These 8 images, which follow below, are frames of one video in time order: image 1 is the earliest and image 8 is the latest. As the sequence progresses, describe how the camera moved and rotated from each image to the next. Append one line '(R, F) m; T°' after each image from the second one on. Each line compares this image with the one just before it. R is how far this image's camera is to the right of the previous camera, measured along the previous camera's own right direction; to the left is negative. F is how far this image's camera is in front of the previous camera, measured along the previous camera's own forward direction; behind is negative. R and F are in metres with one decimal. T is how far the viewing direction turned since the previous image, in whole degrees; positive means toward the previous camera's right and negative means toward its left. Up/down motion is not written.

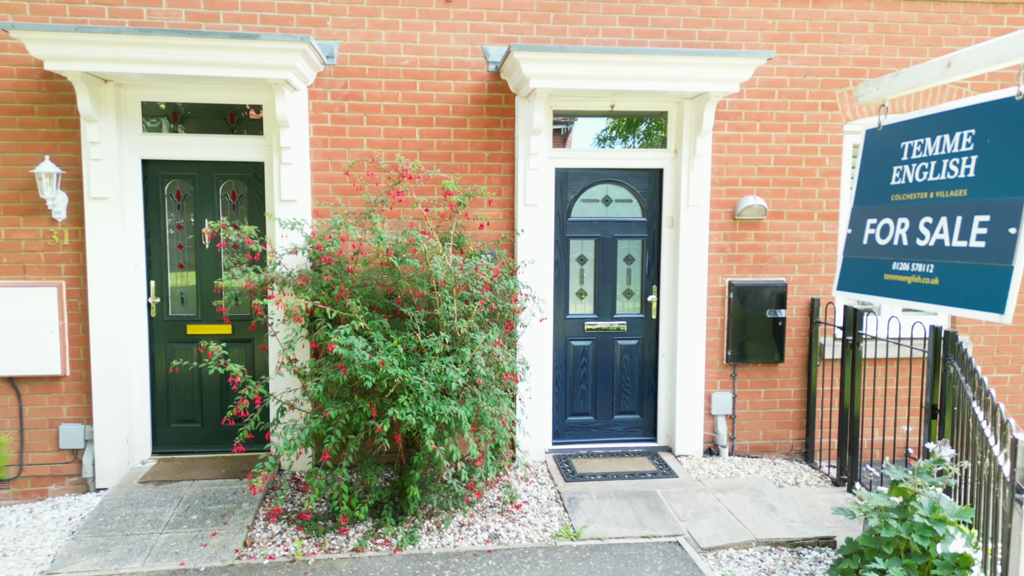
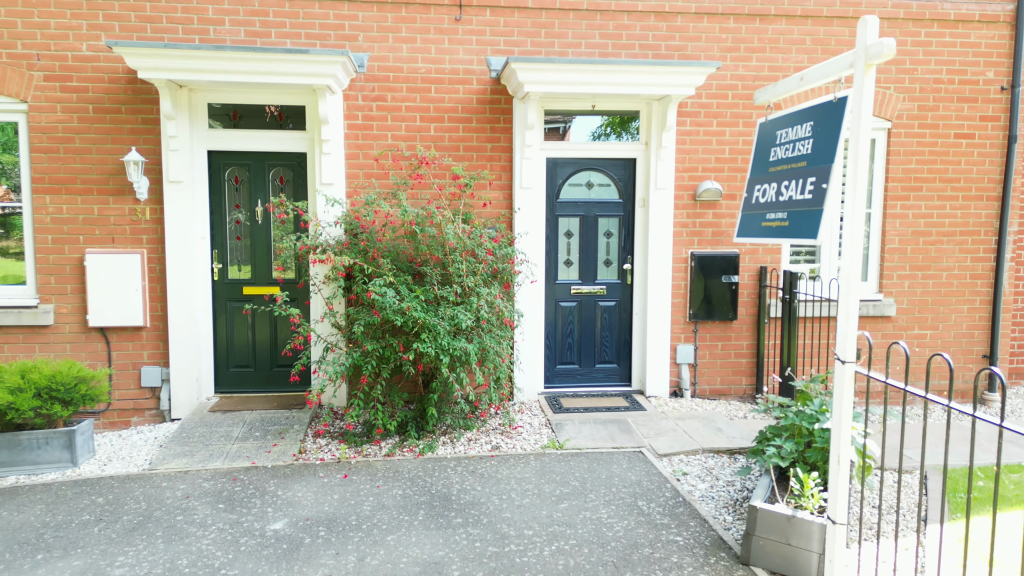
(0.0, -0.9) m; 0°
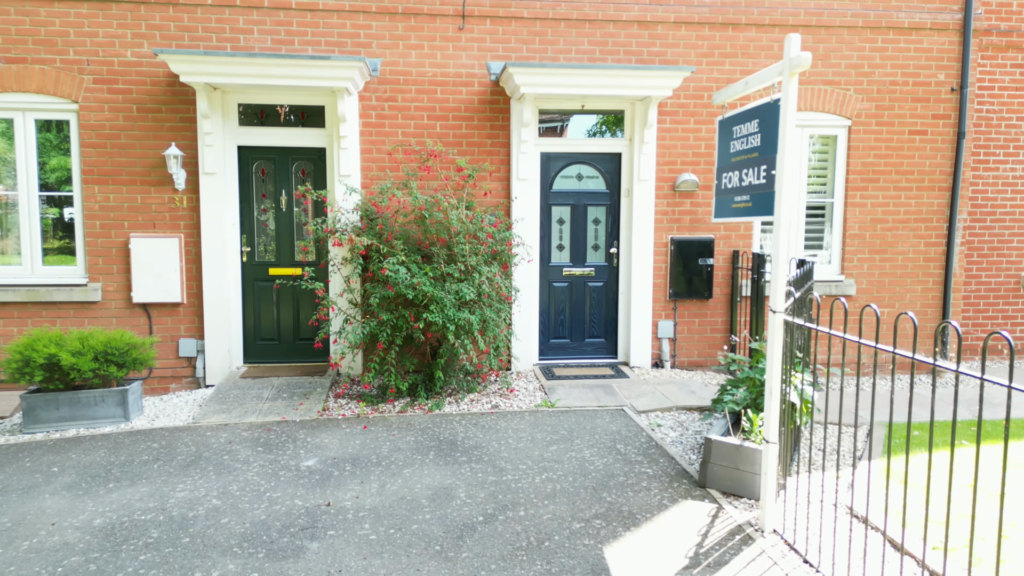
(0.0, -0.6) m; 0°
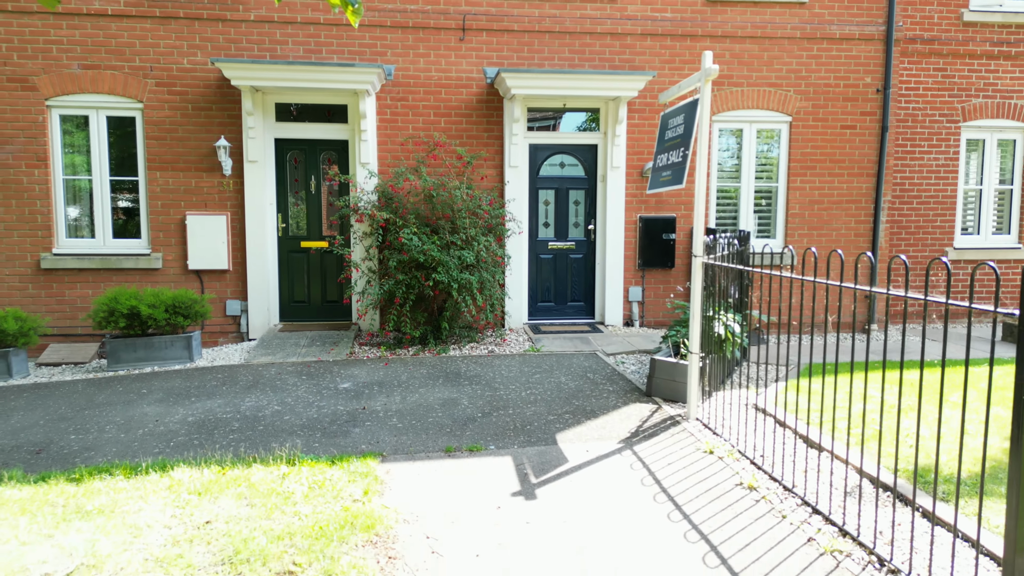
(0.0, -1.1) m; 0°
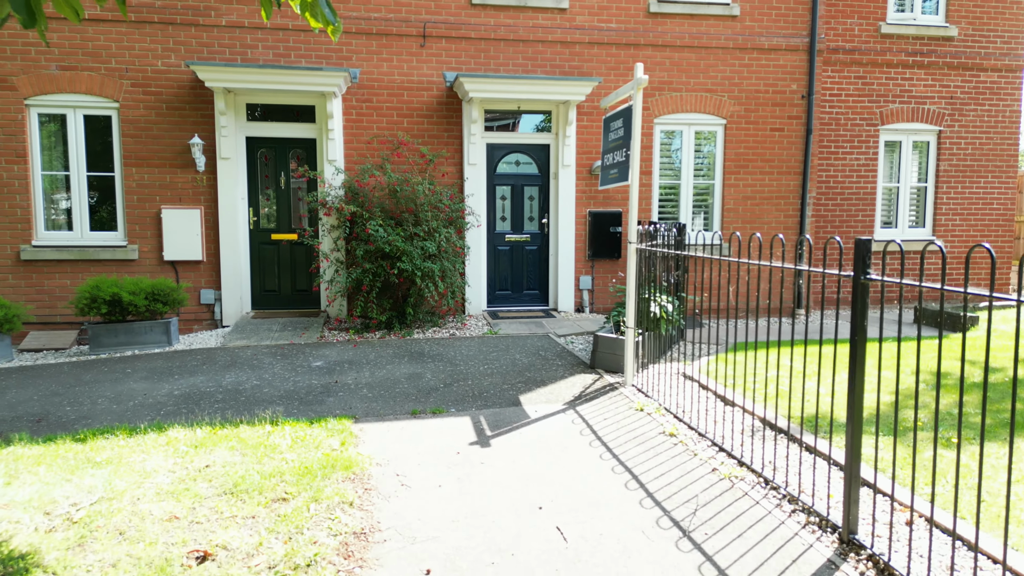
(0.0, -0.6) m; +3°
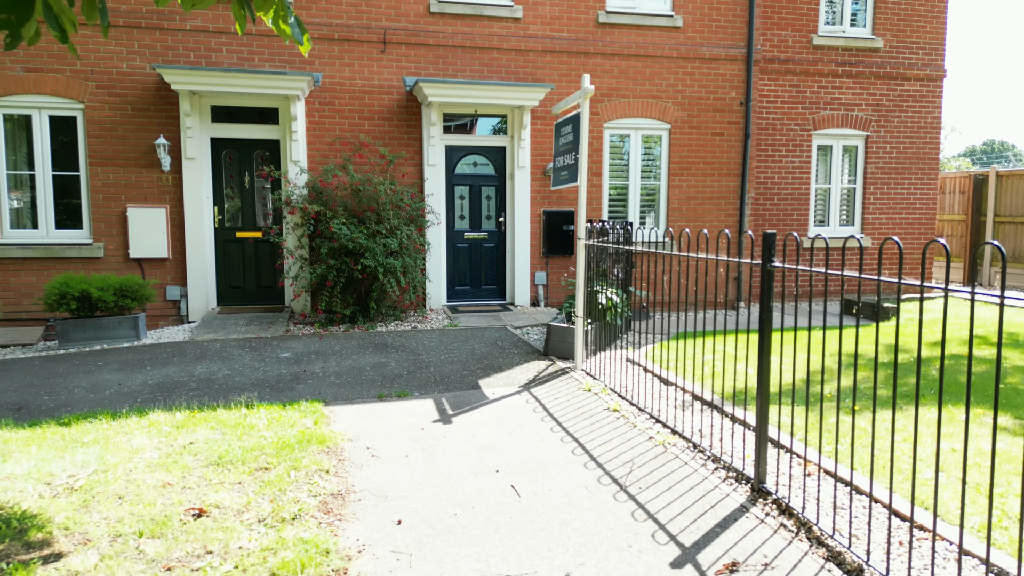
(0.0, -0.4) m; +3°
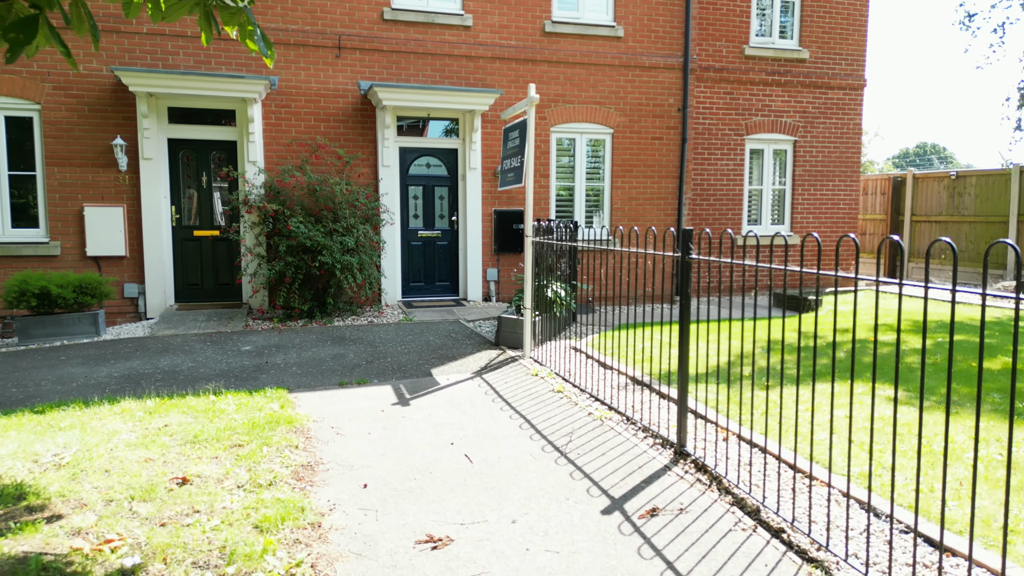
(0.0, -0.4) m; +4°
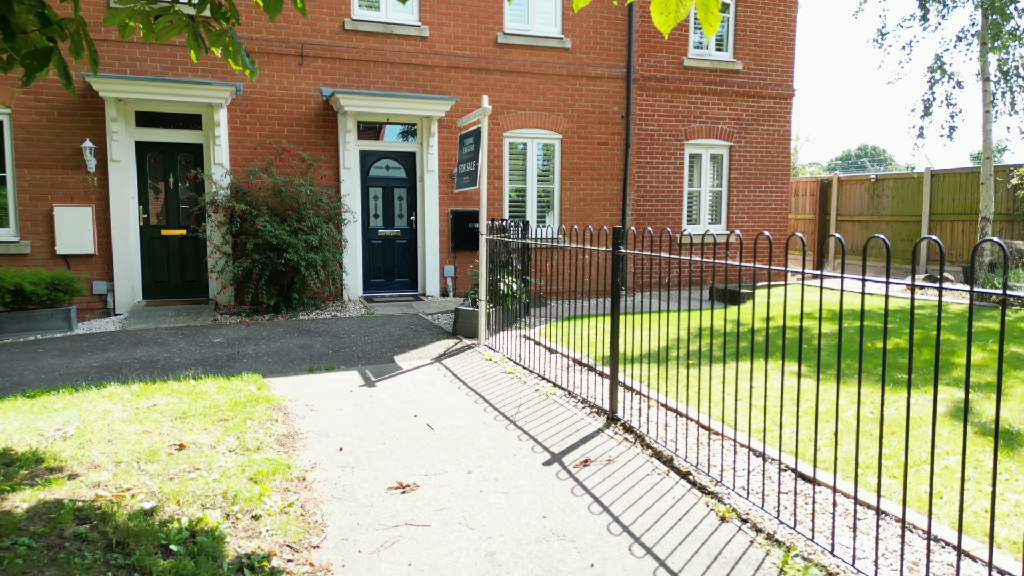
(0.0, -0.6) m; +4°
